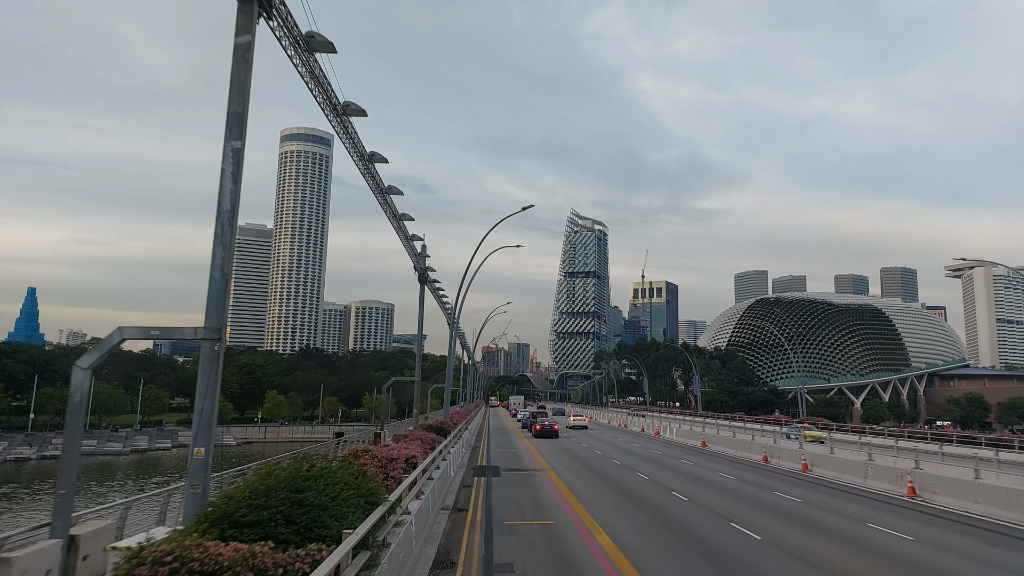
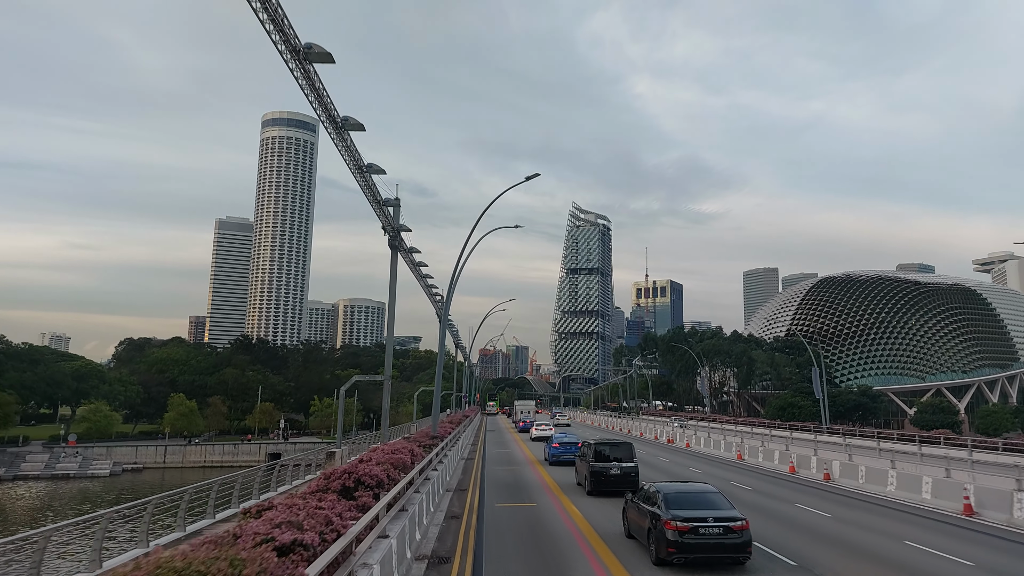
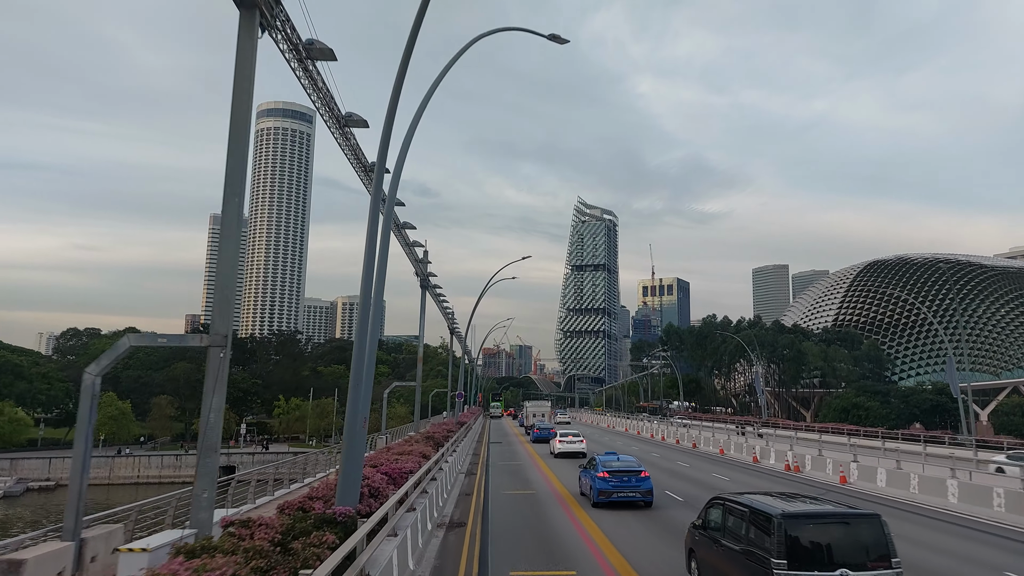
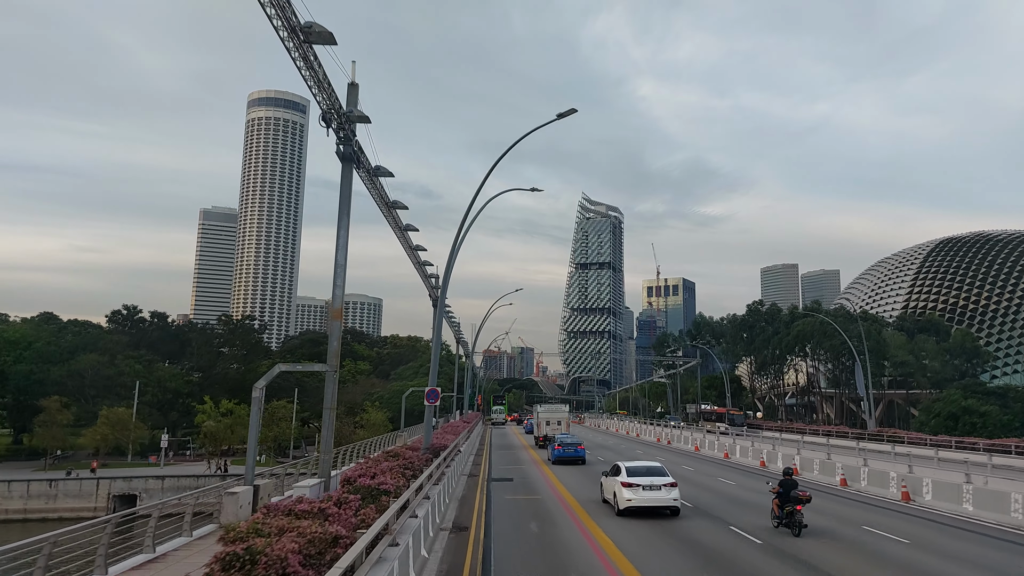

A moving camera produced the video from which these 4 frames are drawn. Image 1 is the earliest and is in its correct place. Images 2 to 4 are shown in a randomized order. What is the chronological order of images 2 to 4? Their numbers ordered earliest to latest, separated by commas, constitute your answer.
2, 3, 4
